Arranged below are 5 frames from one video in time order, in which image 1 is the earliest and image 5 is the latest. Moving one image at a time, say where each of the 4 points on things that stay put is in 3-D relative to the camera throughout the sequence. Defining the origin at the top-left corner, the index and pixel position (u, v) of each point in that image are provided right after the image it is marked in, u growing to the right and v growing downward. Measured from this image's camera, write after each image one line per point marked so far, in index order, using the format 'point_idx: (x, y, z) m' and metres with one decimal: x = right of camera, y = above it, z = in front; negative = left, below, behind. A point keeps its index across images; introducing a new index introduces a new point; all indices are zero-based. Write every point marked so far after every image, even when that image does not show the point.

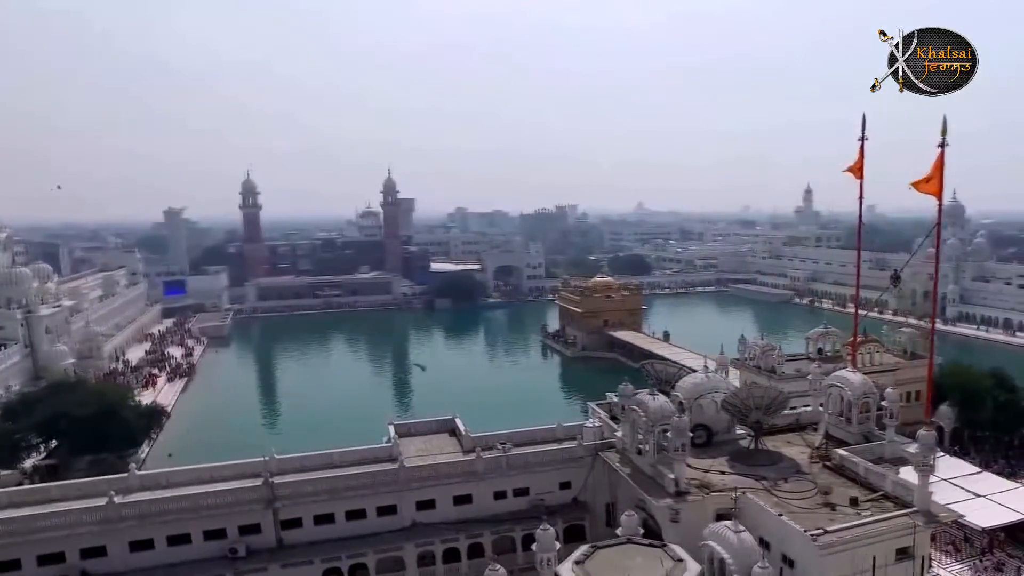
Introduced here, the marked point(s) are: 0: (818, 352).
0: (+9.3, -2.0, +19.1) m
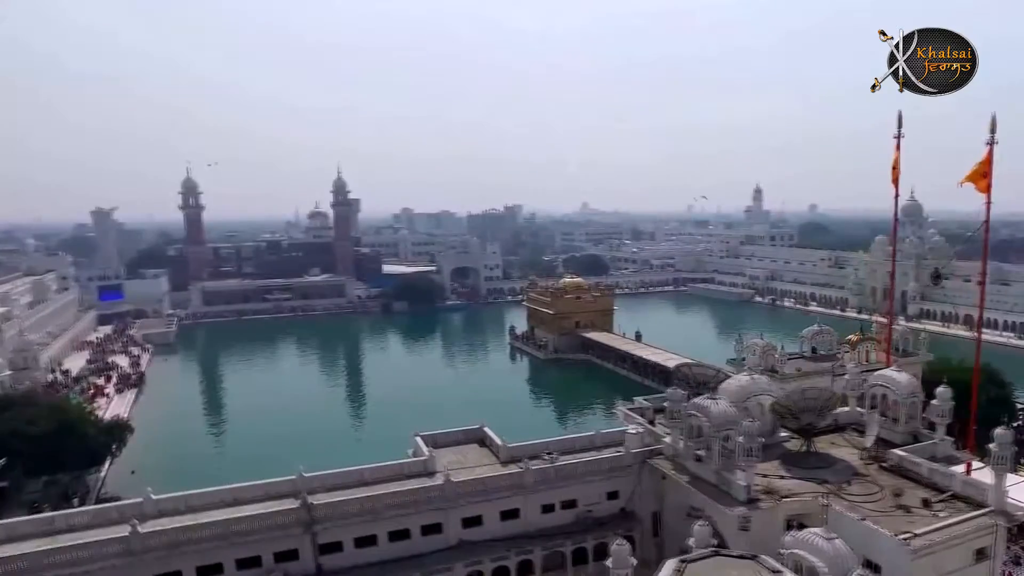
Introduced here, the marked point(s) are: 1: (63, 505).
0: (+9.1, -1.9, +19.3) m
1: (-13.3, -6.5, +19.2) m
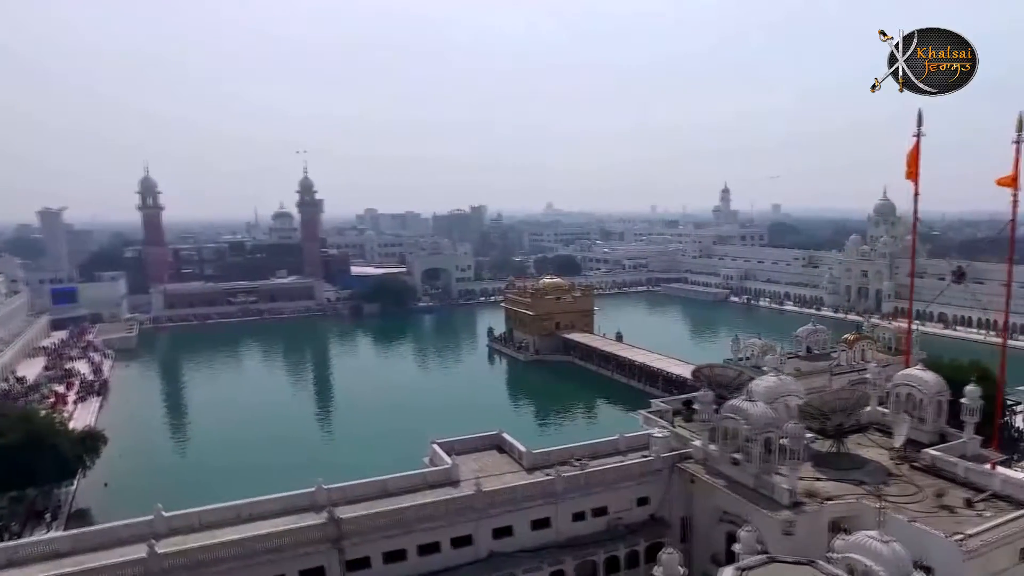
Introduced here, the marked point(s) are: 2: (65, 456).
0: (+8.9, -1.9, +19.4) m
1: (-13.4, -6.6, +18.0) m
2: (-12.8, -4.8, +18.3) m
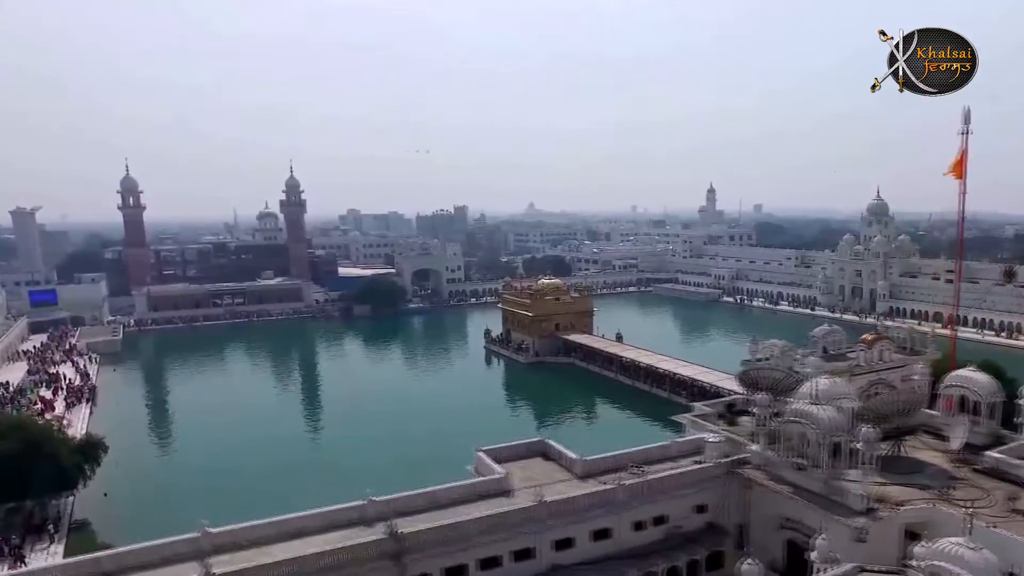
0: (+9.4, -1.9, +19.3) m
1: (-12.9, -6.6, +17.2) m
2: (-12.3, -4.9, +17.6) m
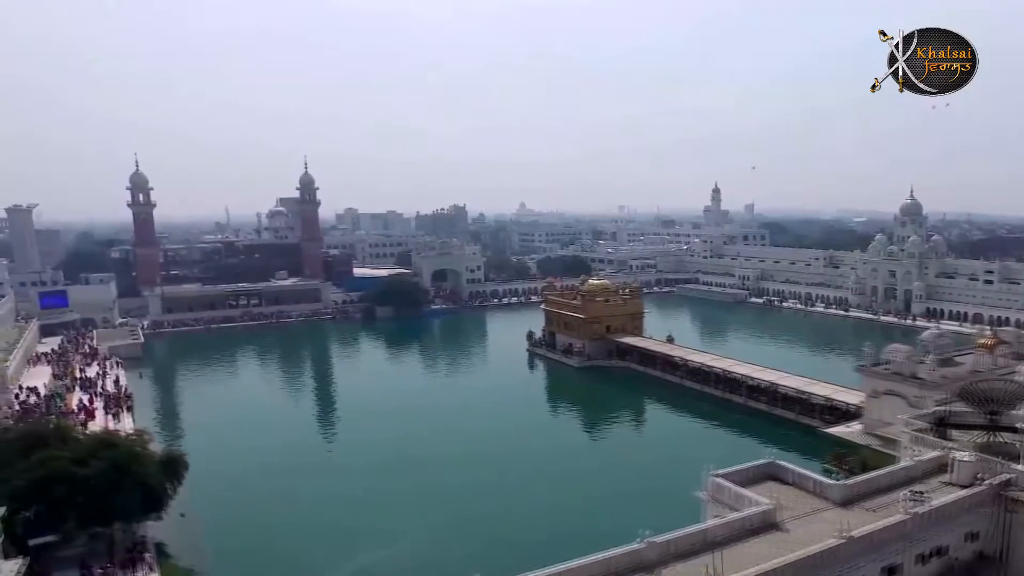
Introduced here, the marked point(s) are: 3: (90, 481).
0: (+12.5, -2.0, +18.8) m
1: (-9.8, -6.8, +16.1) m
2: (-9.2, -5.0, +16.4) m
3: (-10.2, -4.7, +15.6) m
